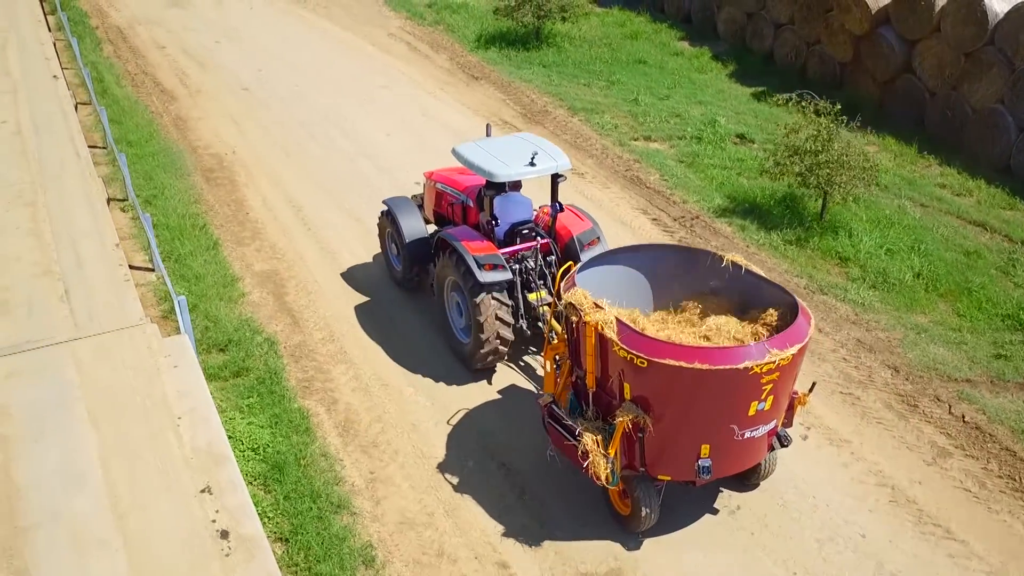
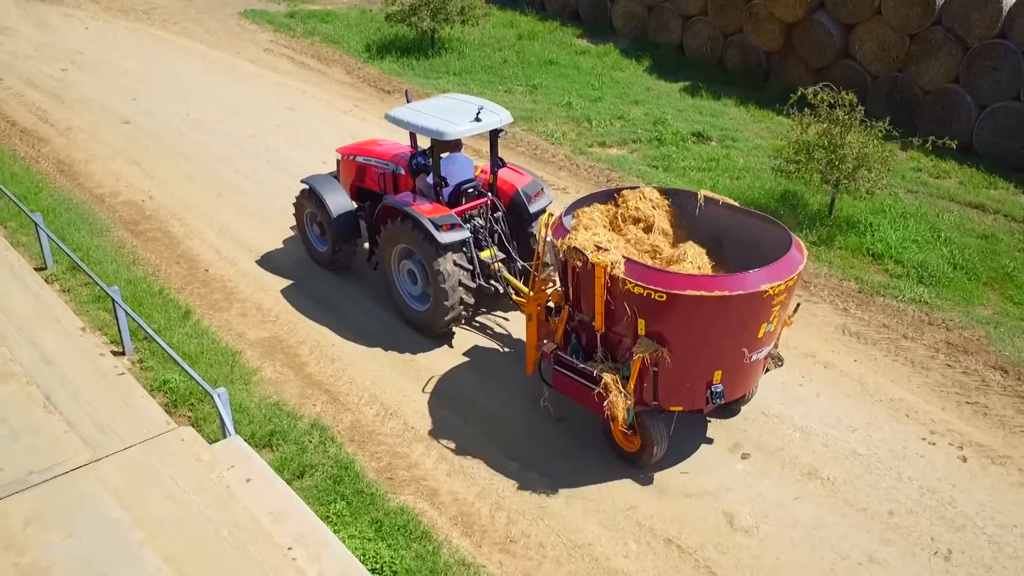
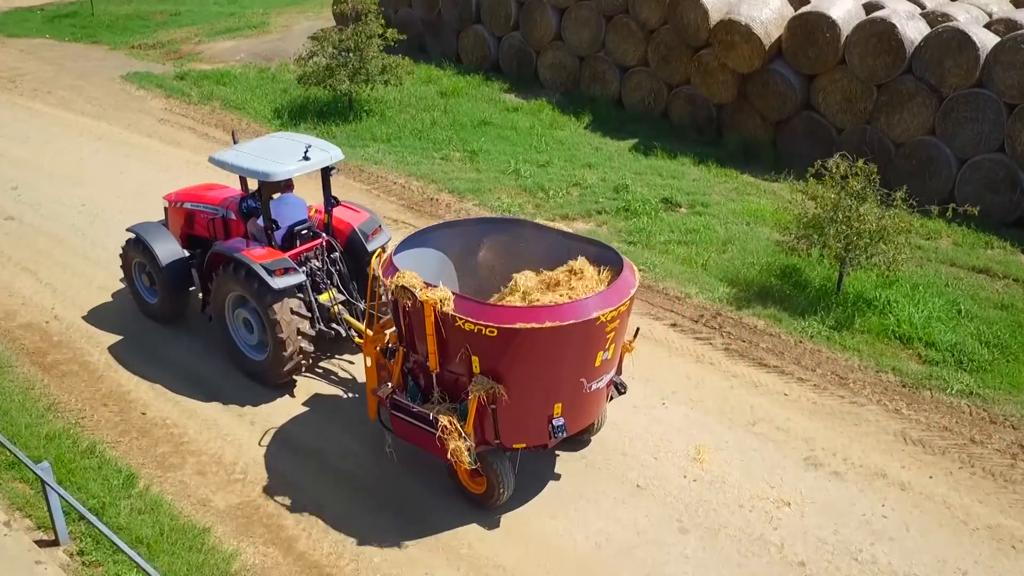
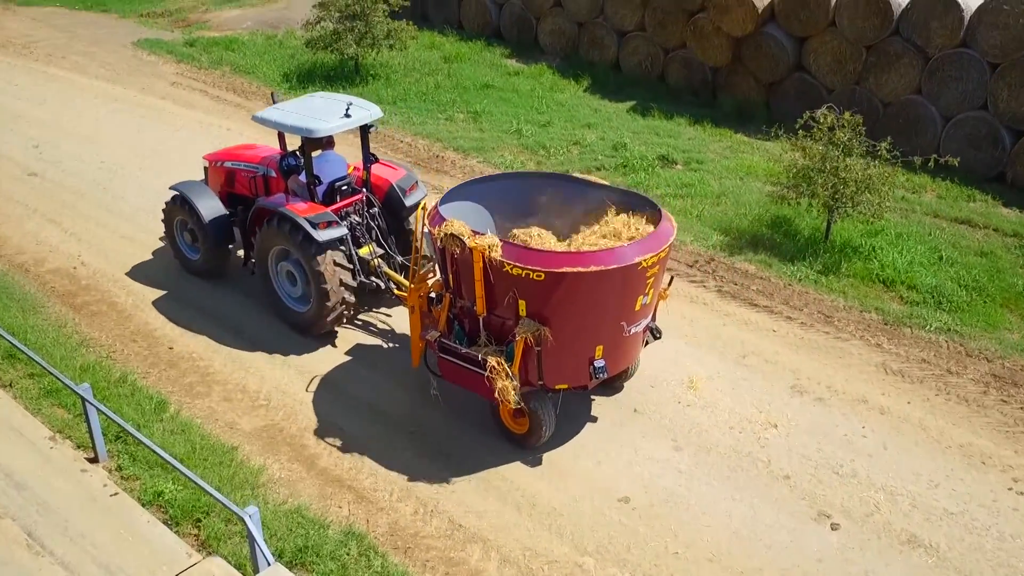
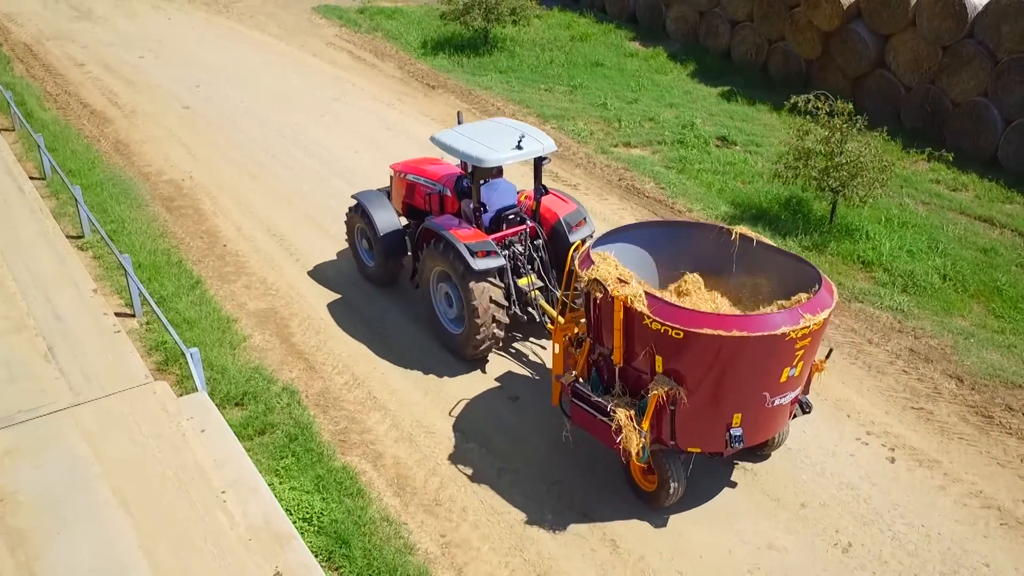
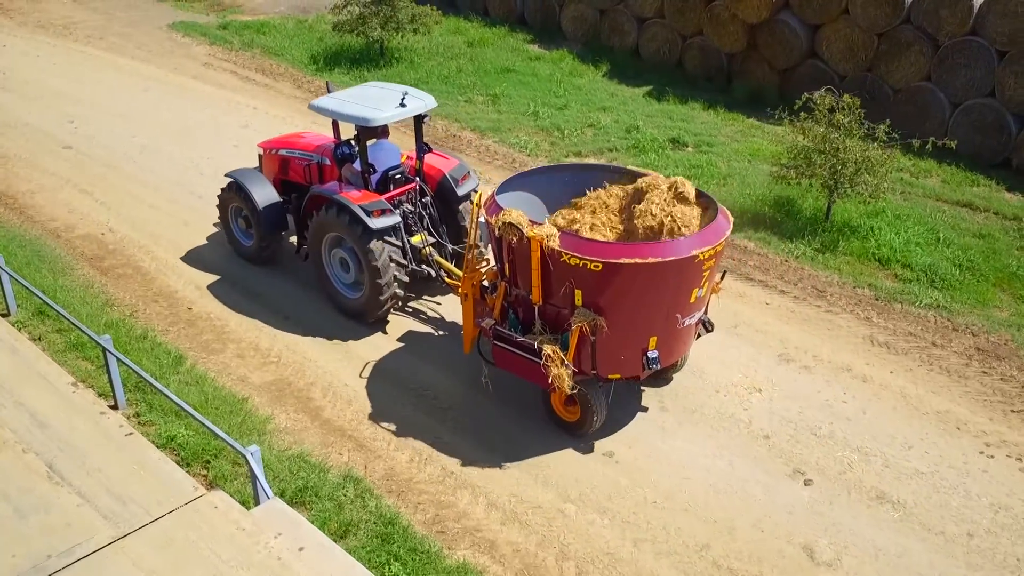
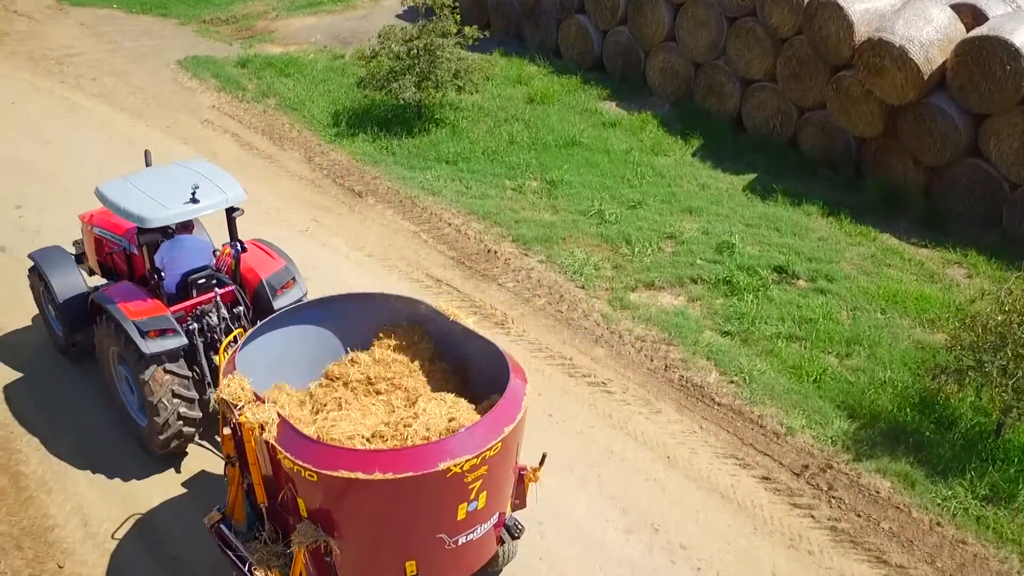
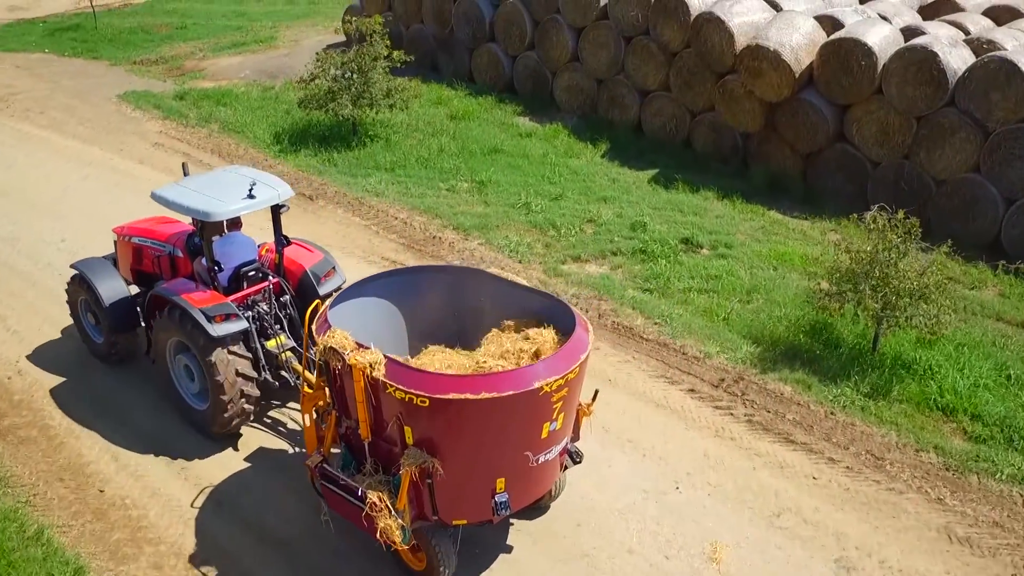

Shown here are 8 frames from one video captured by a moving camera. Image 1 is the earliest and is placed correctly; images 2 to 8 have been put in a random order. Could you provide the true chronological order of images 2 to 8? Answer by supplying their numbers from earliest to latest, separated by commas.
5, 2, 6, 4, 3, 8, 7
